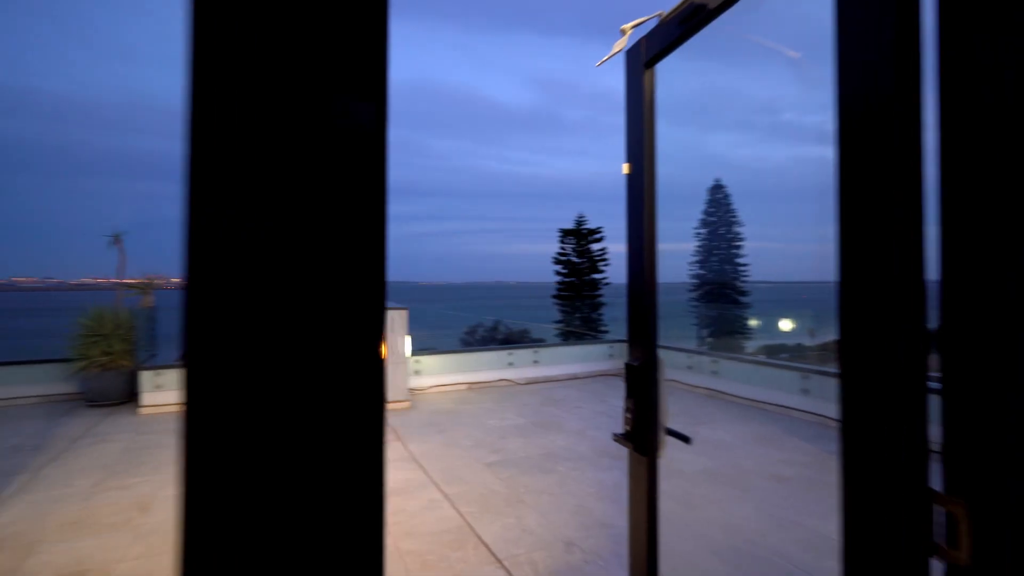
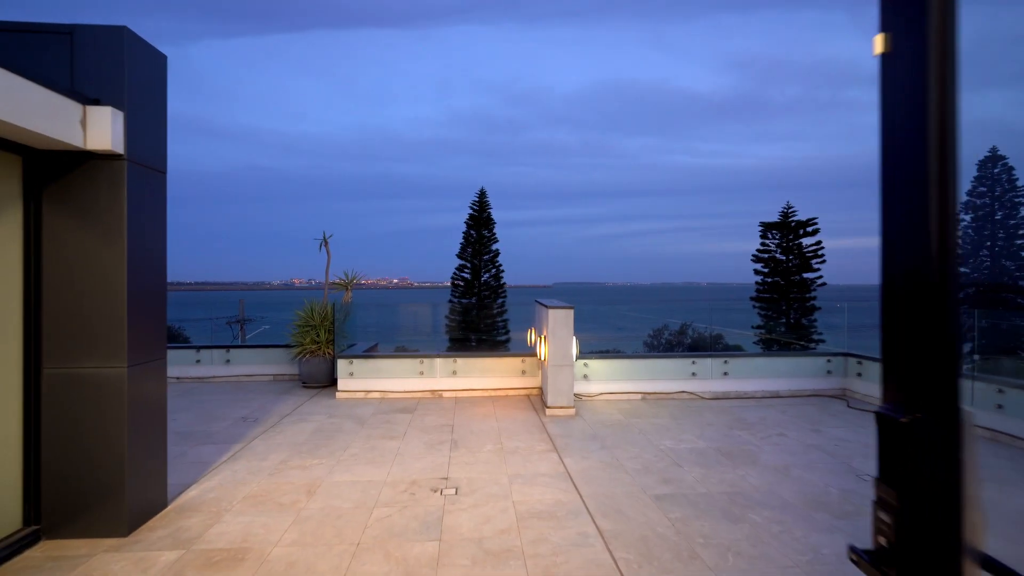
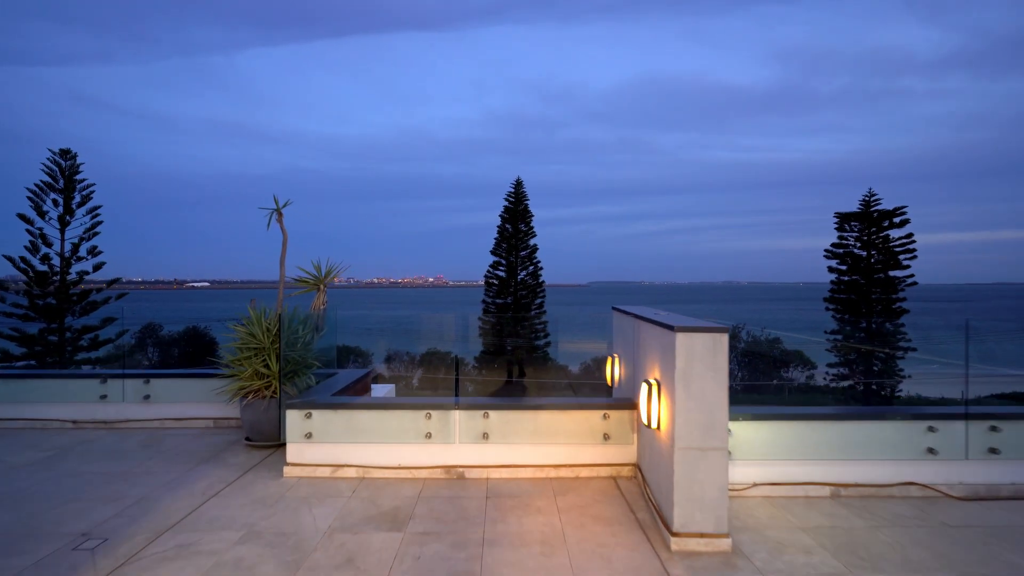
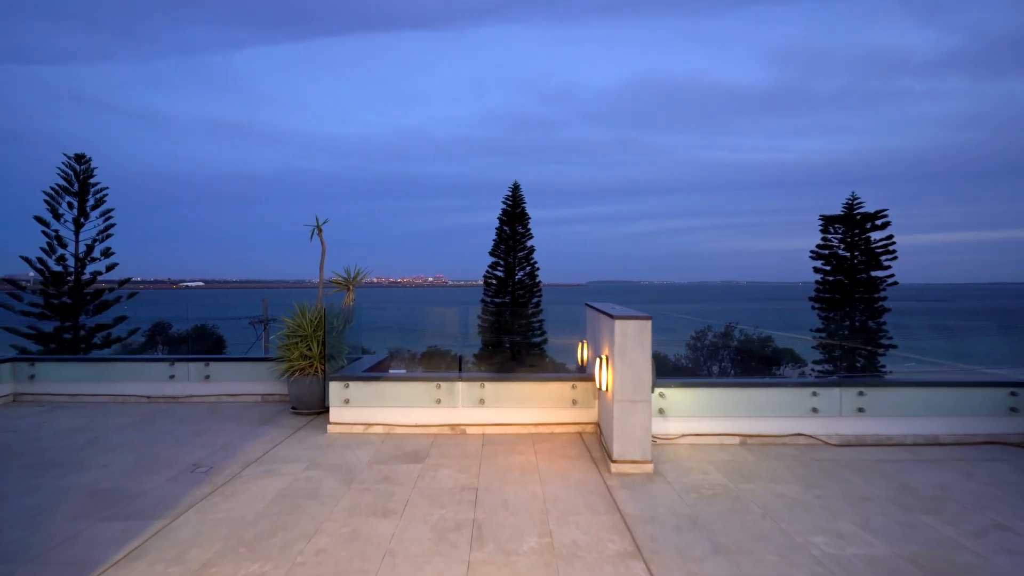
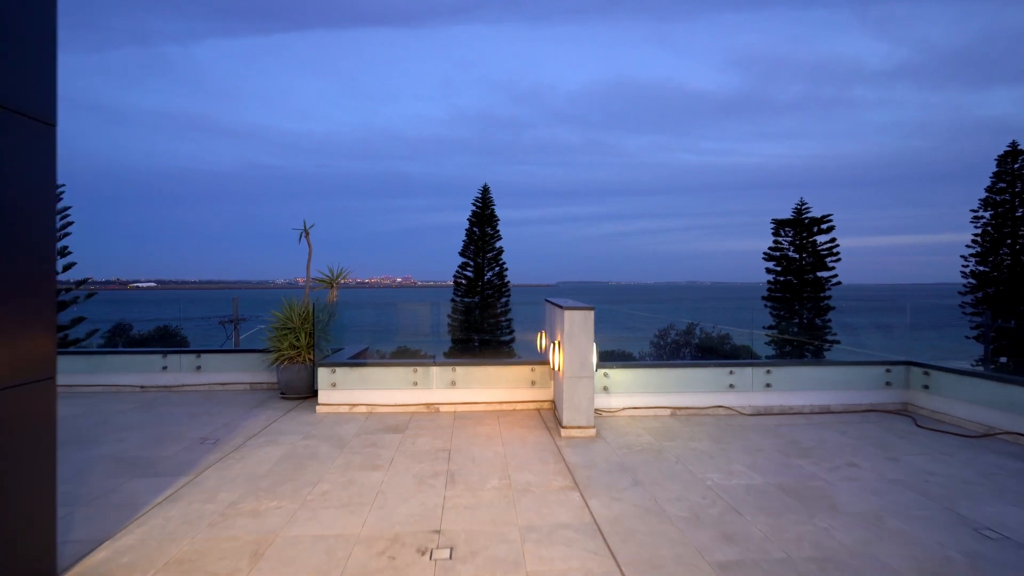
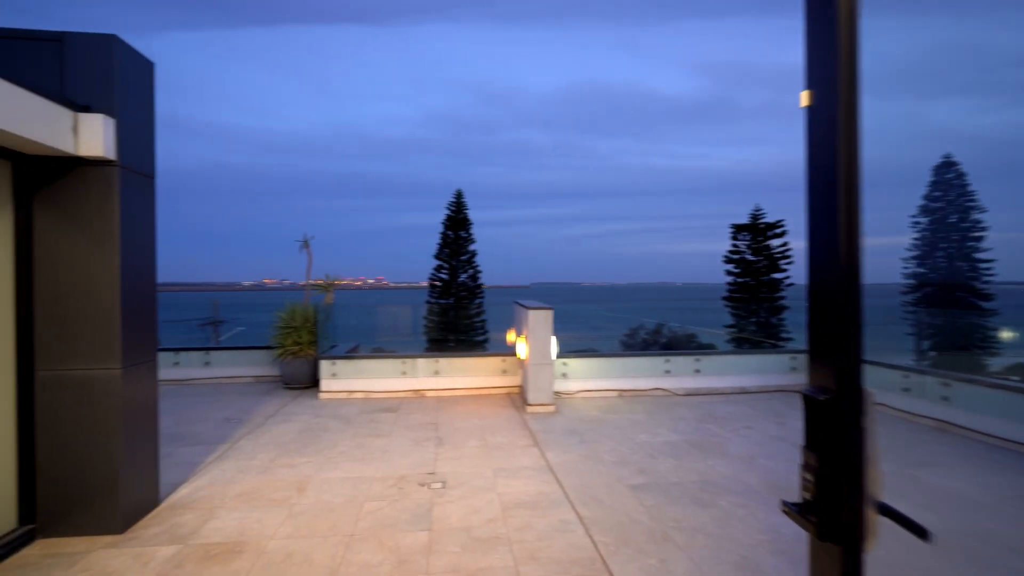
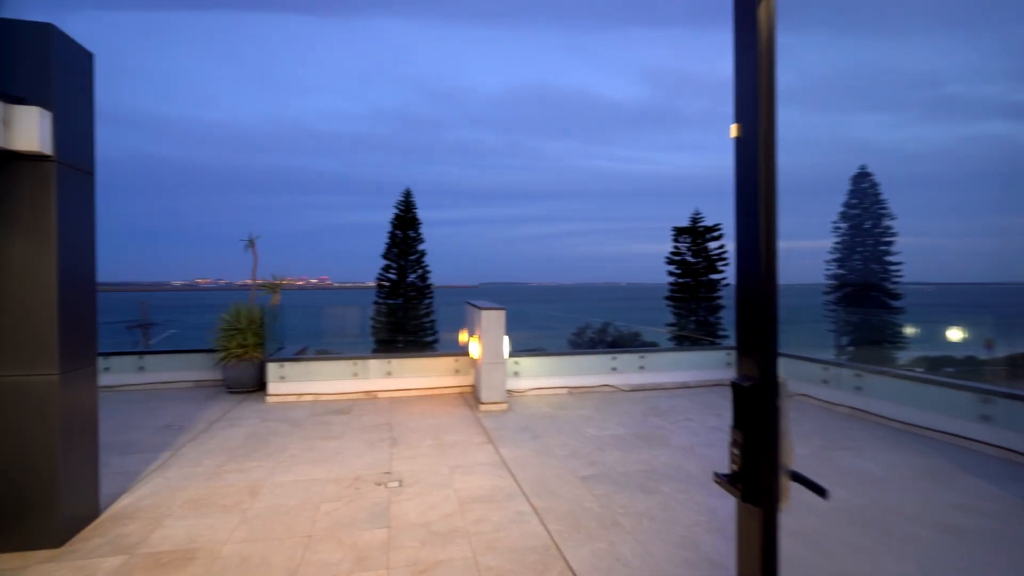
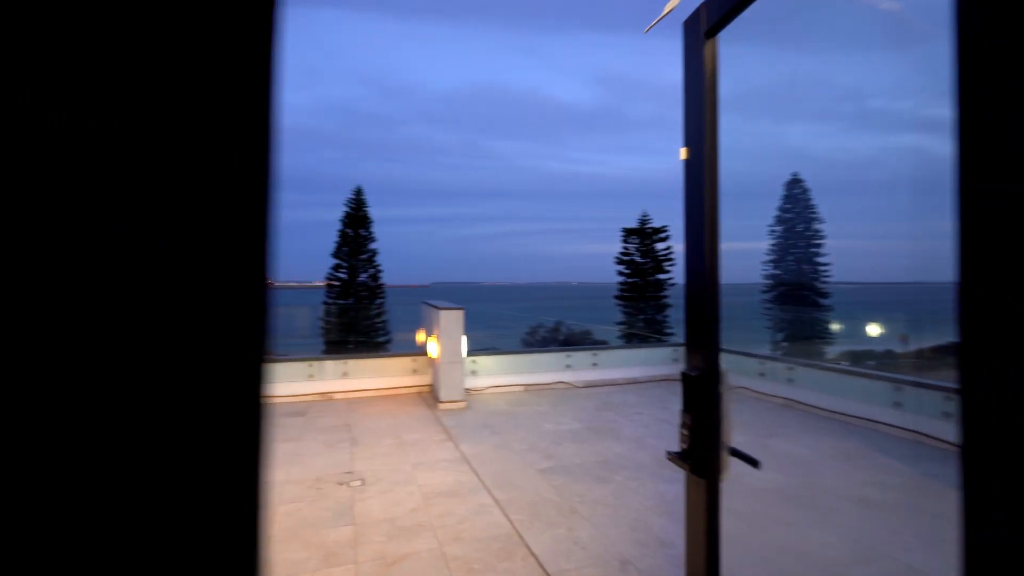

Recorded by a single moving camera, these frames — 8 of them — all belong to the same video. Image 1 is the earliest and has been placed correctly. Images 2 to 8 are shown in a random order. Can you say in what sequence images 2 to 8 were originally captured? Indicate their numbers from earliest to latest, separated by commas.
8, 7, 6, 2, 5, 4, 3
